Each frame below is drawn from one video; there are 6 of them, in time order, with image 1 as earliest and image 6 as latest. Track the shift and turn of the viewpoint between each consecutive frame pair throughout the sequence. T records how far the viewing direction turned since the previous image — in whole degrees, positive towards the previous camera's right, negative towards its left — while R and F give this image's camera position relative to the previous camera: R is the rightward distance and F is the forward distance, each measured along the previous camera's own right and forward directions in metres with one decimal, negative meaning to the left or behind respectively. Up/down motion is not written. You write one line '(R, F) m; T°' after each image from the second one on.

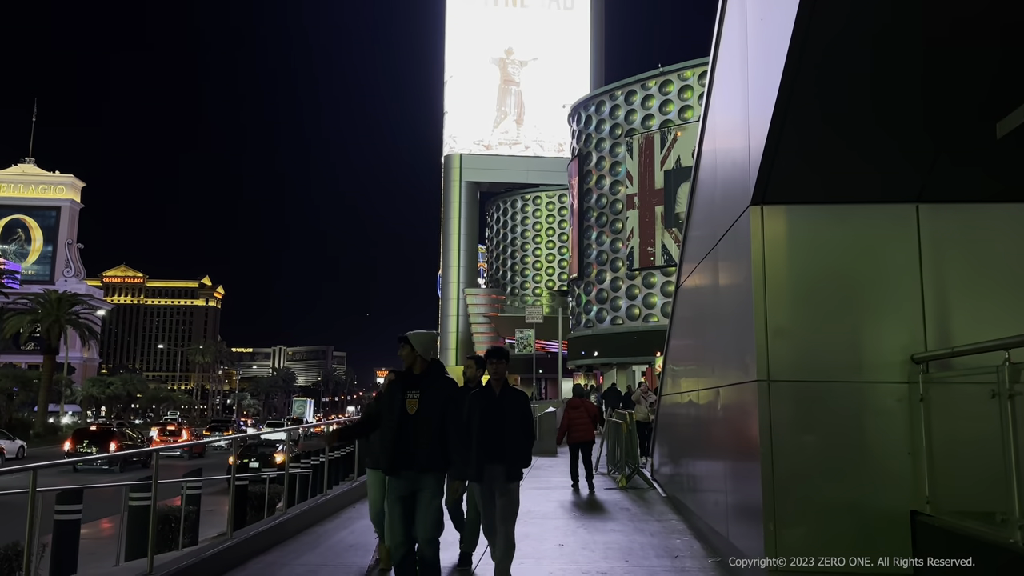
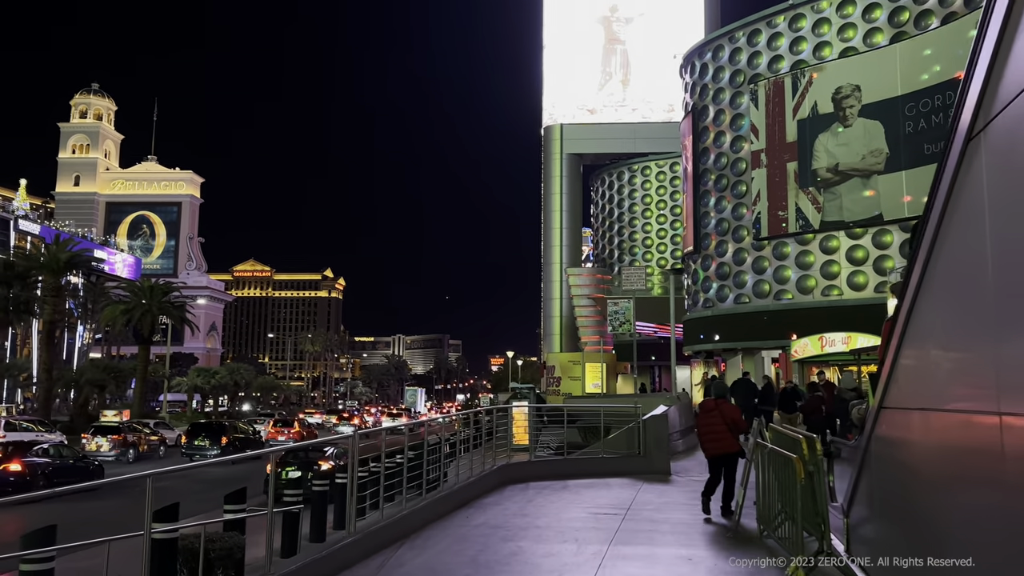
(+0.4, +5.7) m; -8°
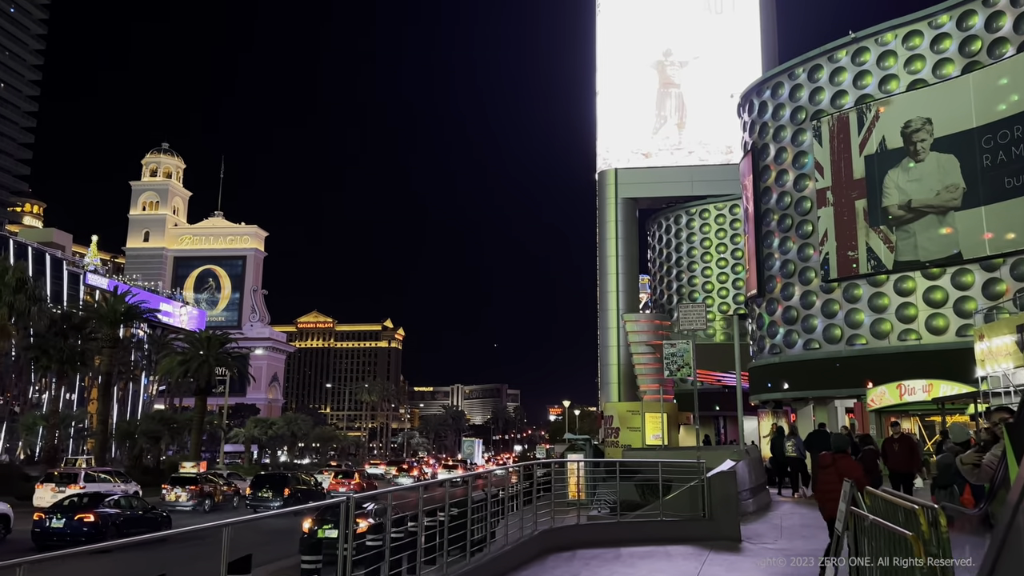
(+0.2, +1.2) m; -4°
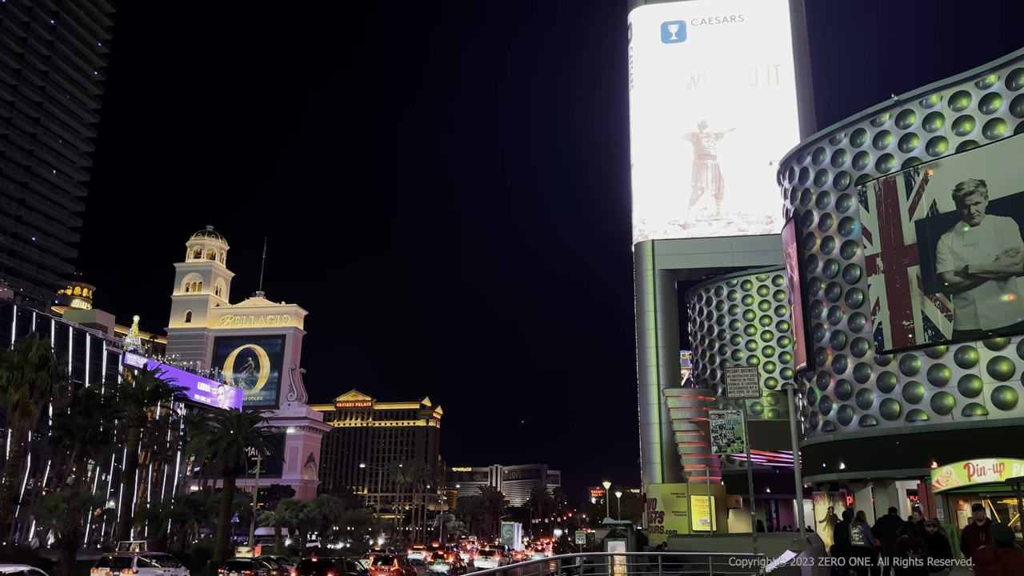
(+0.2, +1.4) m; -3°
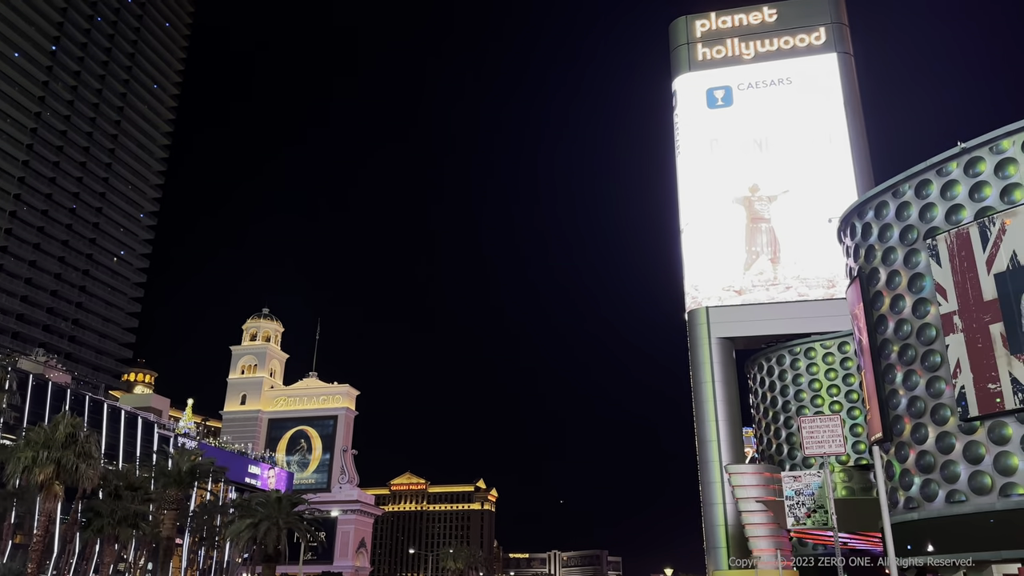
(+0.4, +1.8) m; -4°
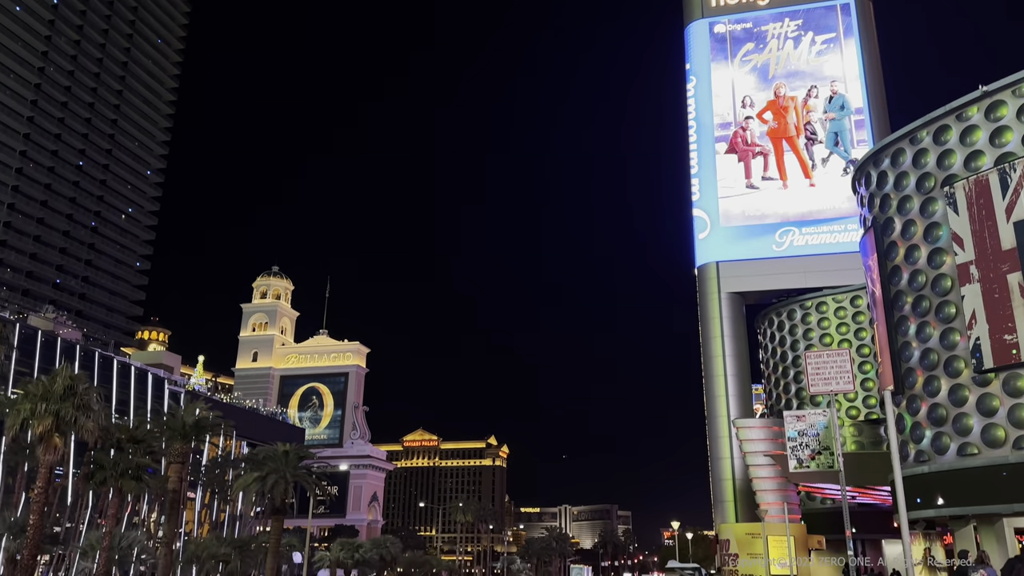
(+0.3, +0.7) m; -1°
